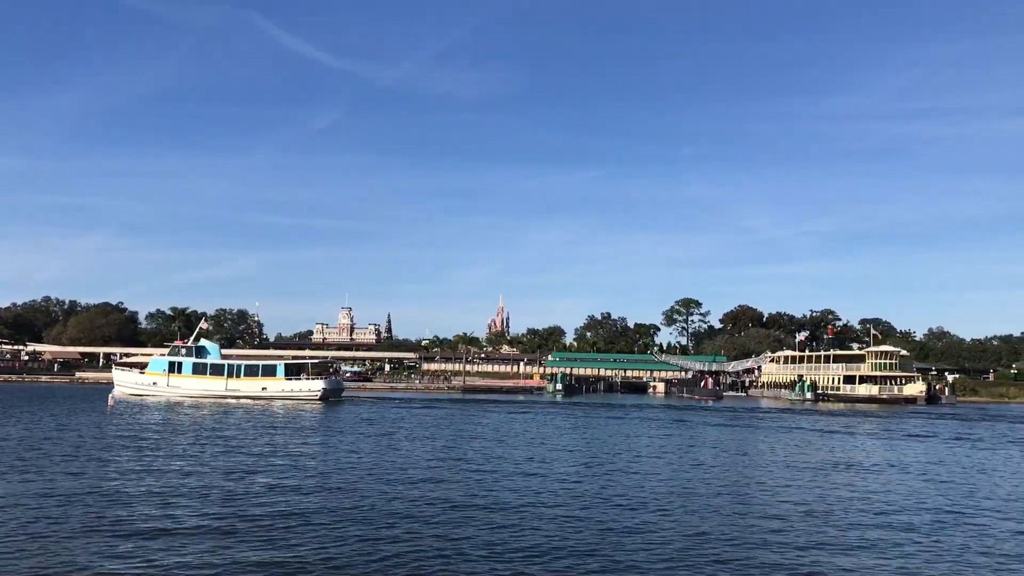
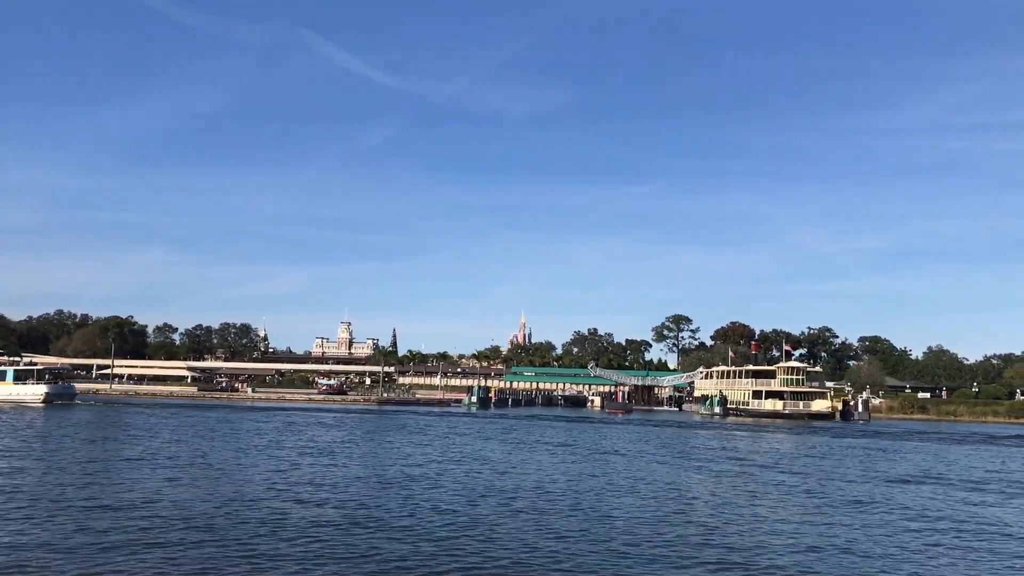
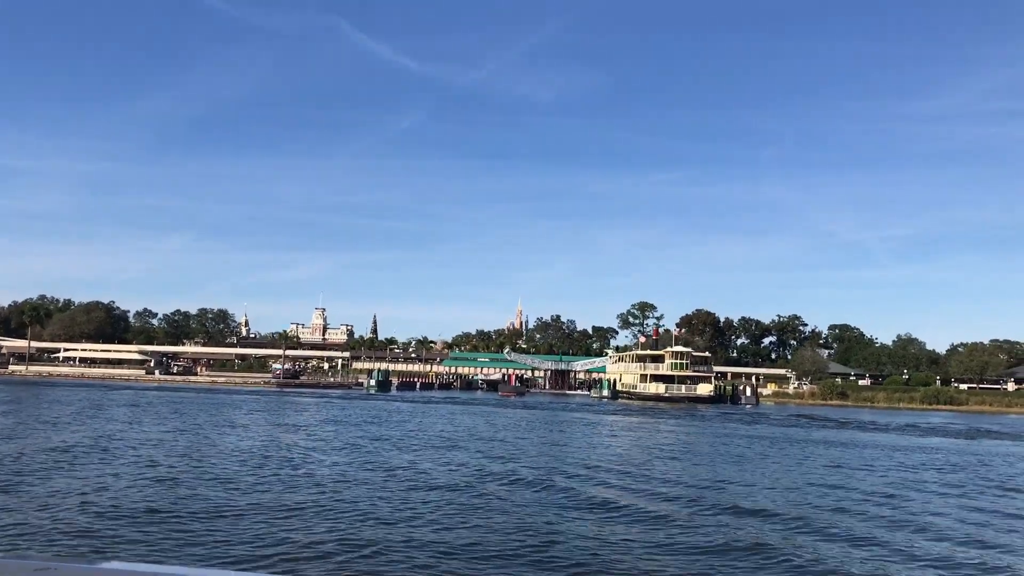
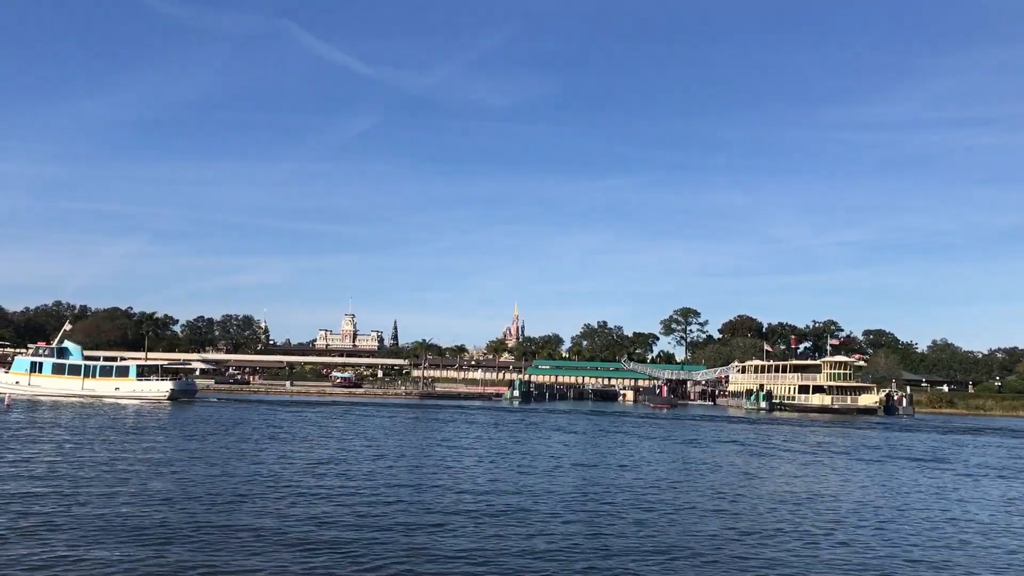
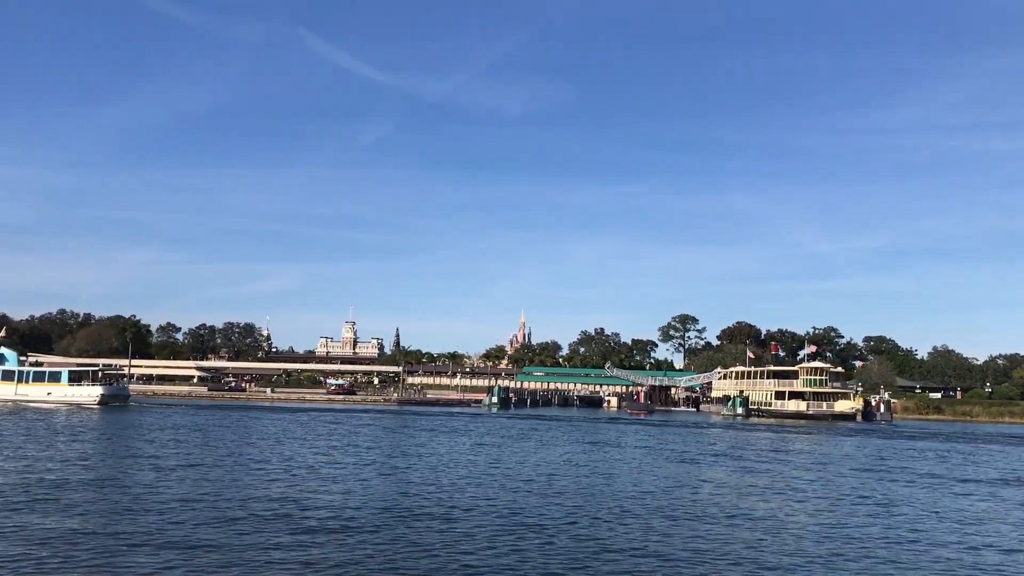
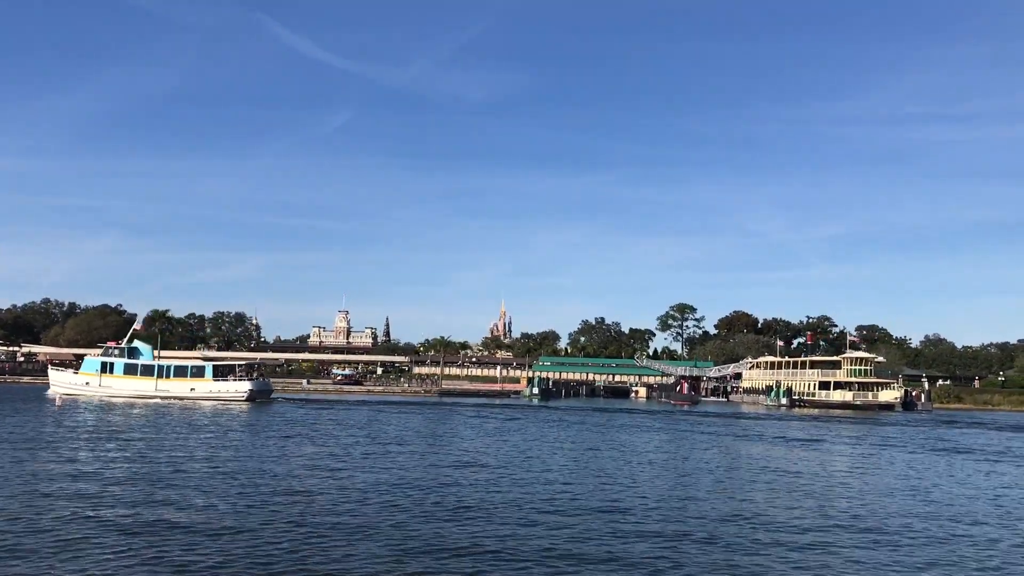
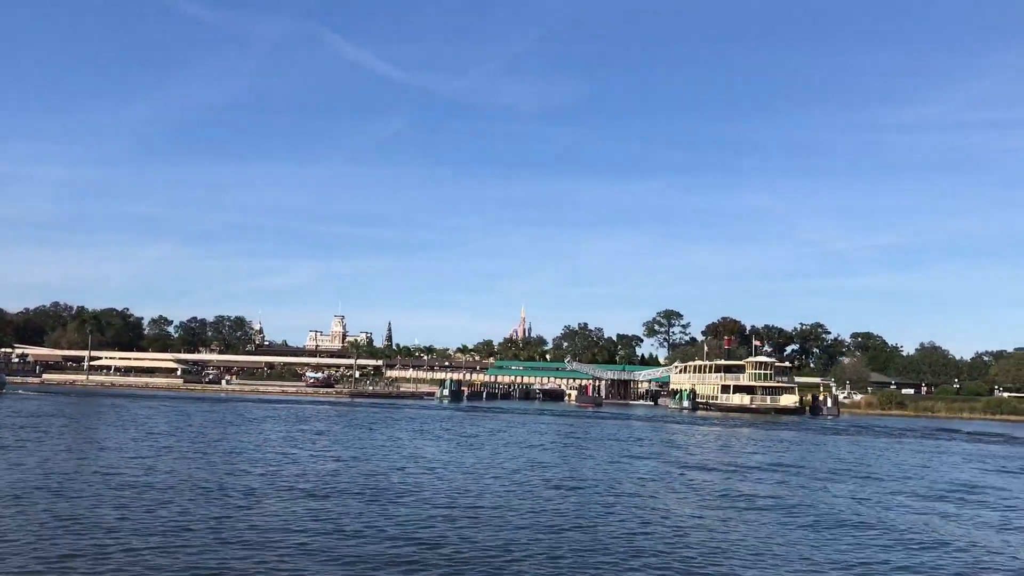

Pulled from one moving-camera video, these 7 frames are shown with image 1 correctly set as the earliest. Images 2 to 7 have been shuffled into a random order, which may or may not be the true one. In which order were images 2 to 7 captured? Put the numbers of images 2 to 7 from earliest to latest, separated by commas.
6, 4, 5, 2, 7, 3
